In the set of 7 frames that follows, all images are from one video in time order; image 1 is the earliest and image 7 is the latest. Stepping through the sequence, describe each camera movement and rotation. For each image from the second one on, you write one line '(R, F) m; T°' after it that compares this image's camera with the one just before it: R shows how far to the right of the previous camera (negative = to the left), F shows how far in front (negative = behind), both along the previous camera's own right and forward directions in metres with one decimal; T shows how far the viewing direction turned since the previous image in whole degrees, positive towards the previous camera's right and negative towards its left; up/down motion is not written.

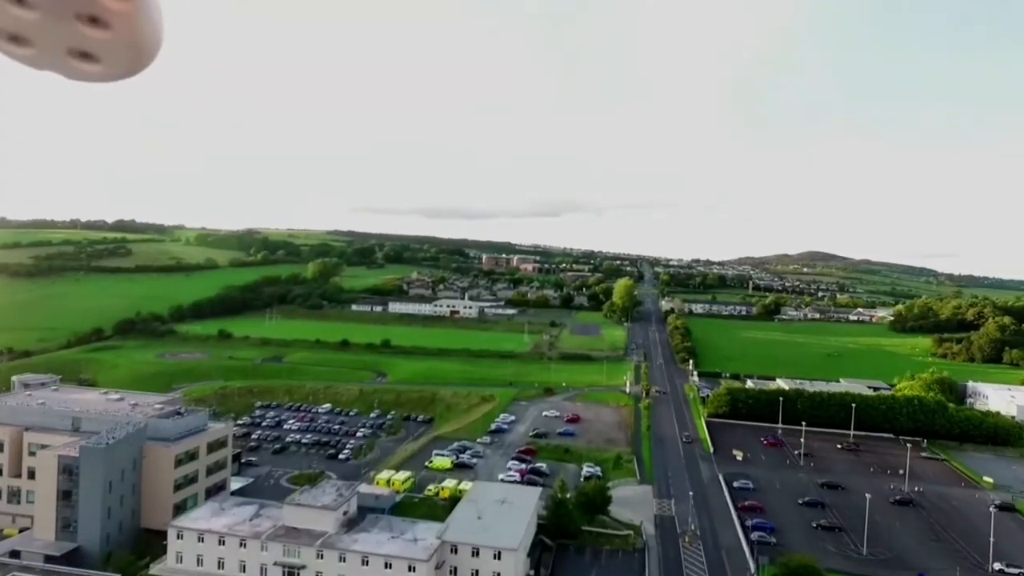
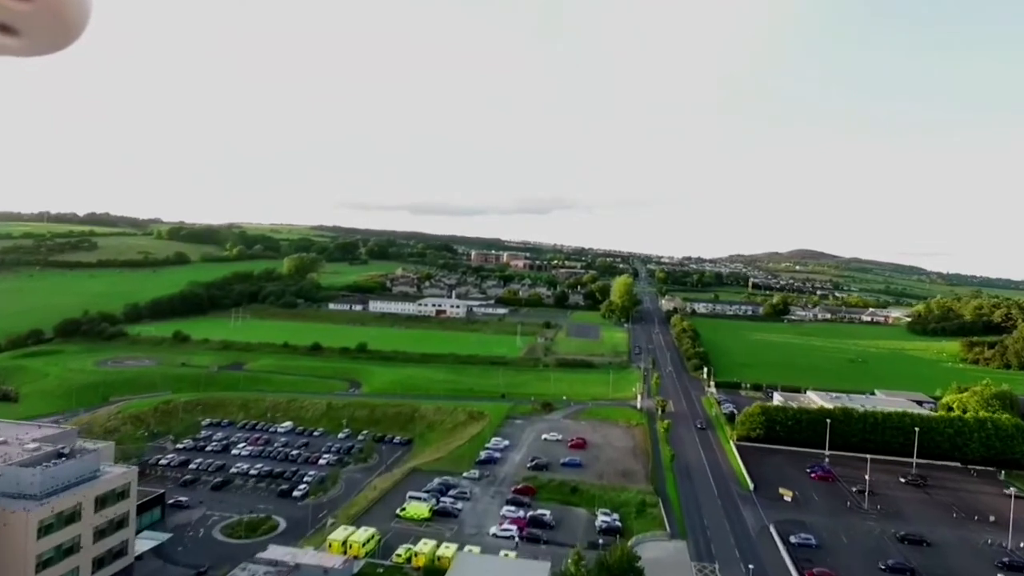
(-0.2, +4.7) m; +1°
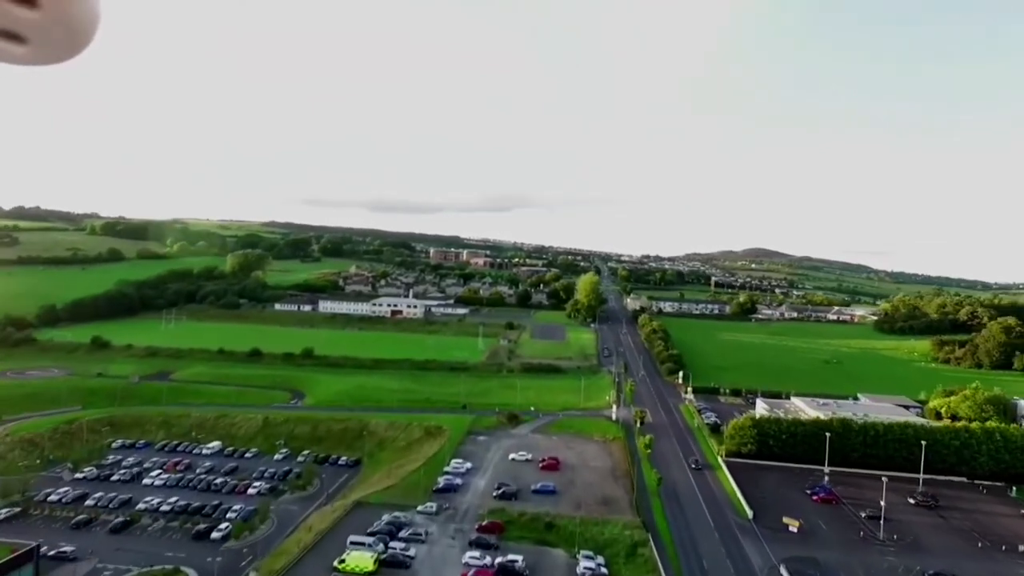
(-0.1, +3.0) m; +4°
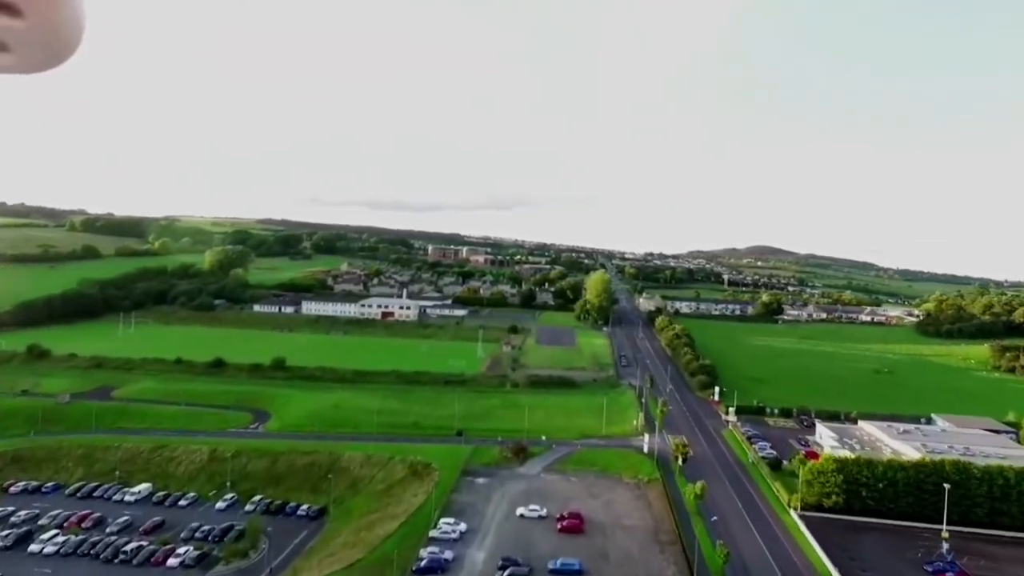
(-0.2, +5.2) m; 0°
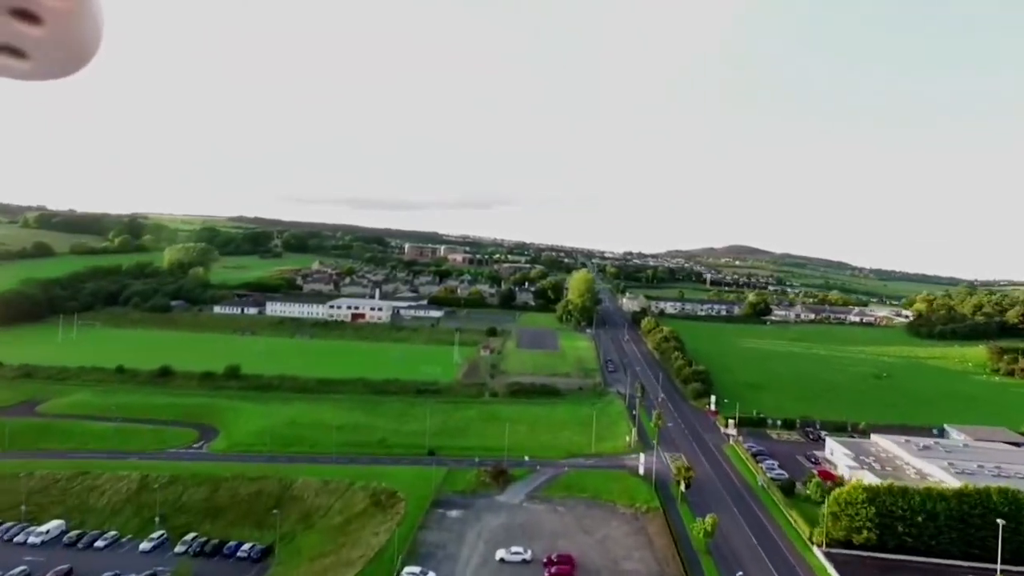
(0.0, +2.6) m; +2°
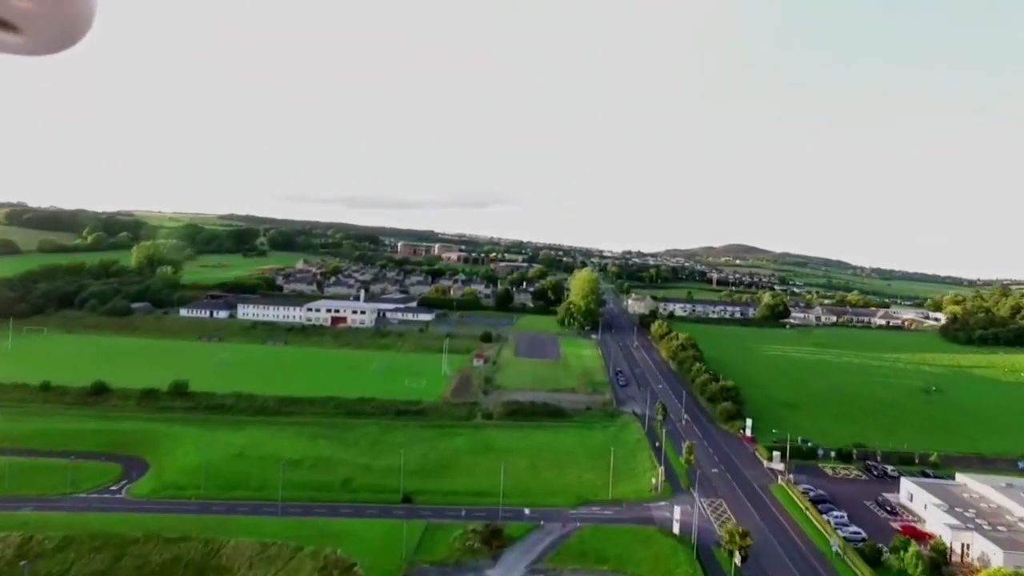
(0.0, +4.3) m; 0°
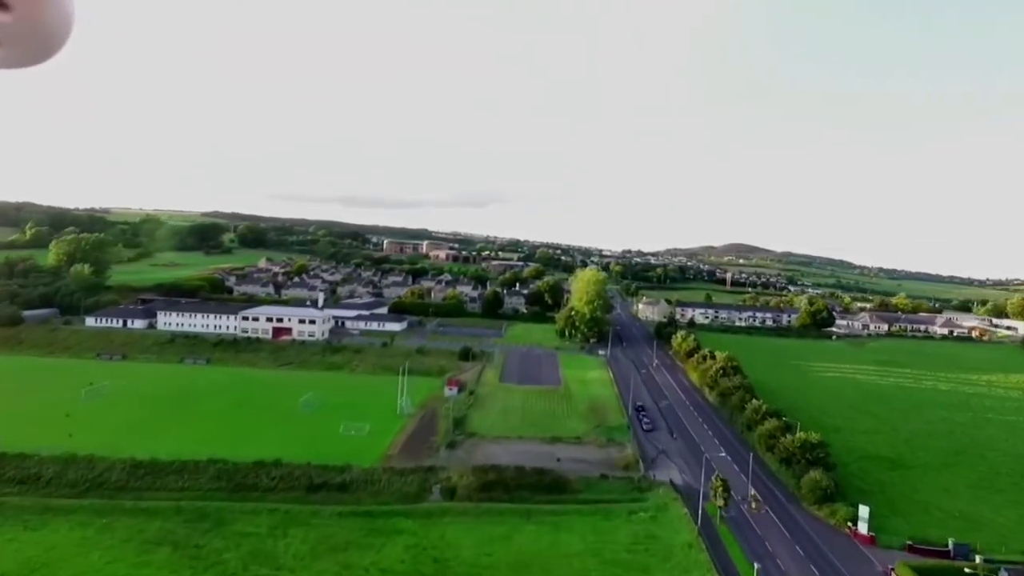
(+0.6, +8.3) m; 0°
